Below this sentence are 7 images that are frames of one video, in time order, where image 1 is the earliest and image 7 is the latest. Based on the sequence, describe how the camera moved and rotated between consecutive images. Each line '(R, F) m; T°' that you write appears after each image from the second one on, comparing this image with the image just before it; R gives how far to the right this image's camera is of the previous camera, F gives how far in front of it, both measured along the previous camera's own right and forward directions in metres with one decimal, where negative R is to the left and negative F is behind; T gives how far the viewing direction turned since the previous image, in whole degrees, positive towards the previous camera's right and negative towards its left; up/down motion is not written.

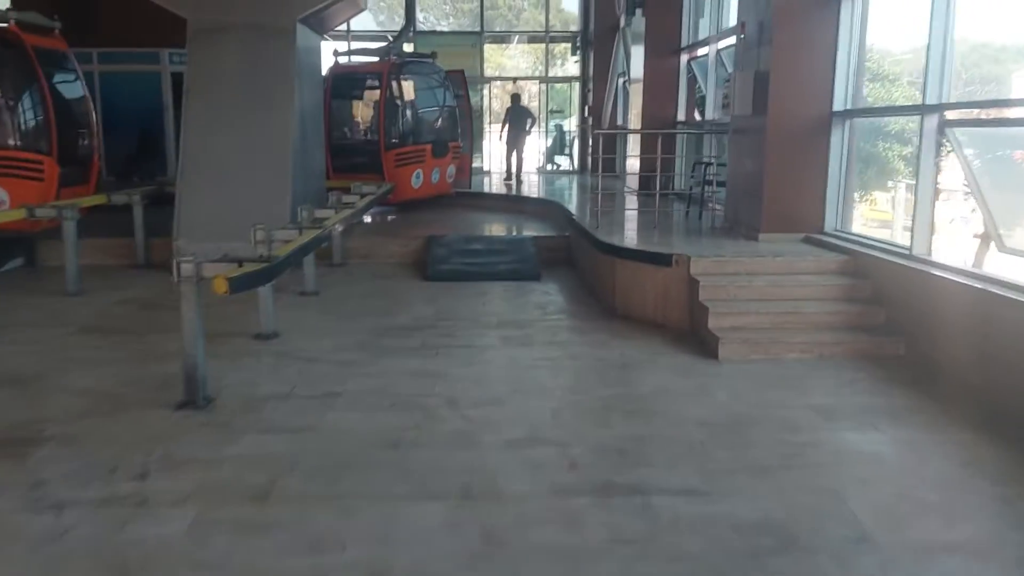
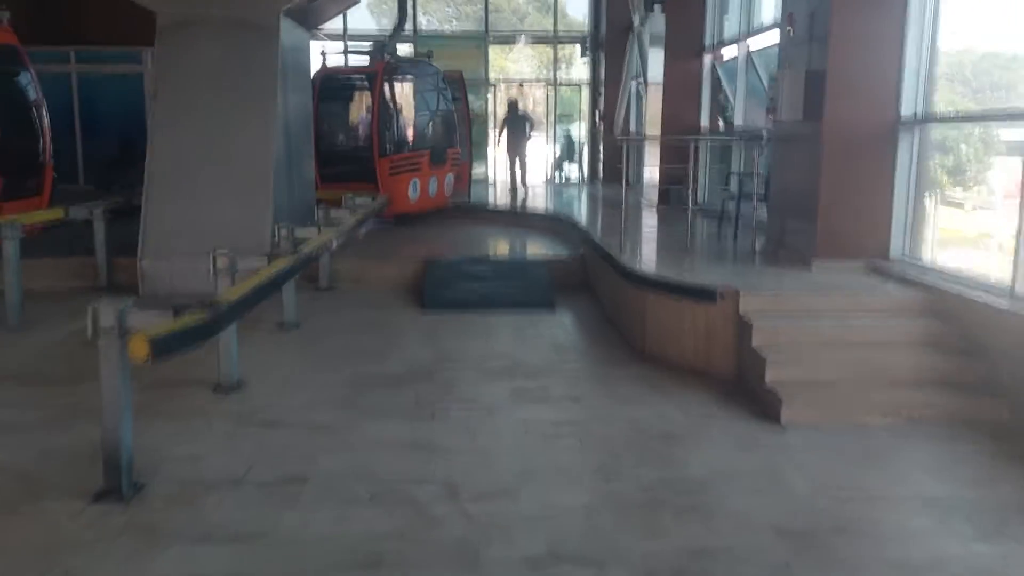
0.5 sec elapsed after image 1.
(-0.1, +0.9) m; 0°
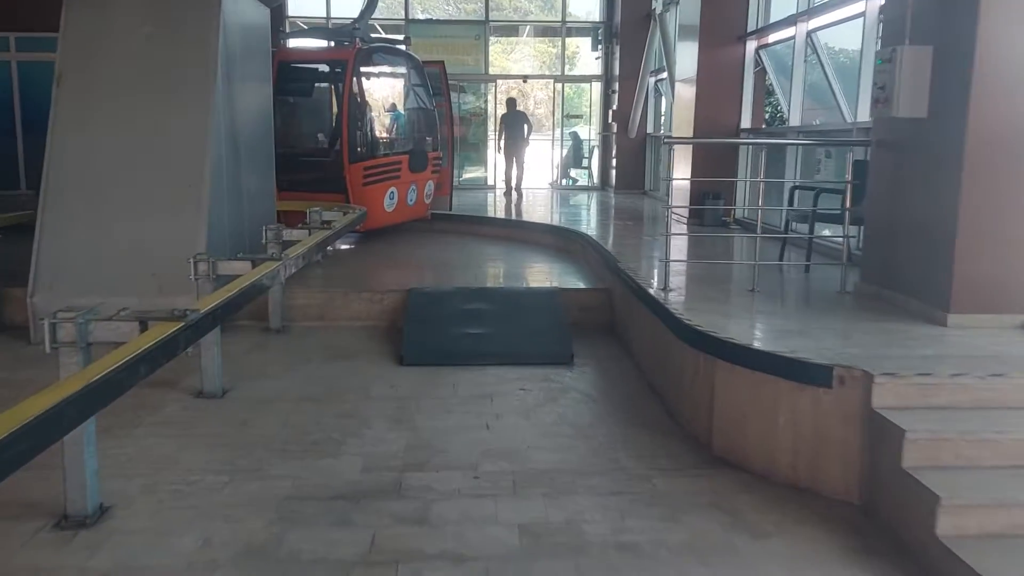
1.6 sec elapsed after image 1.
(0.0, +1.5) m; 0°
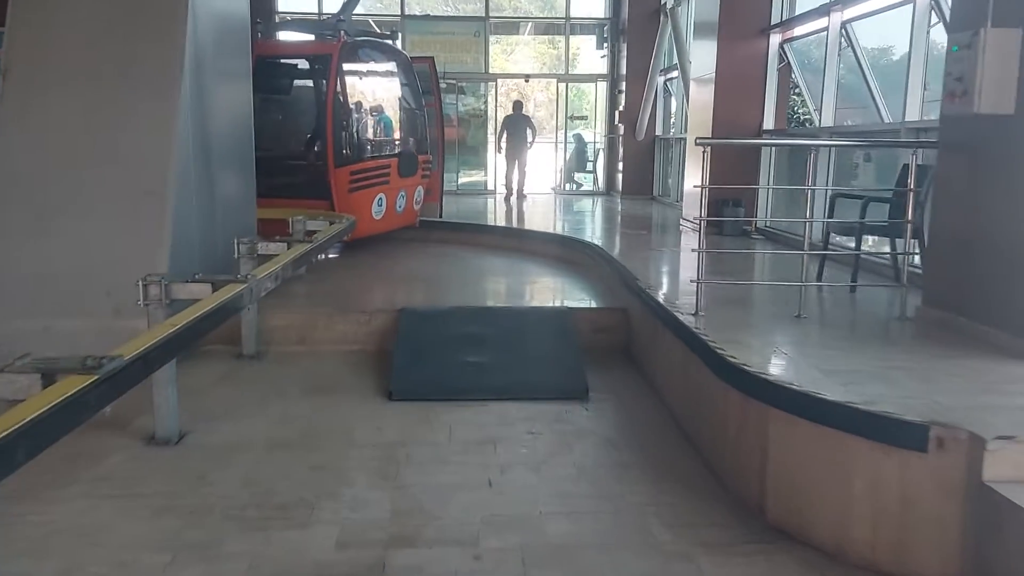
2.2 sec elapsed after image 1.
(0.0, +0.6) m; 0°
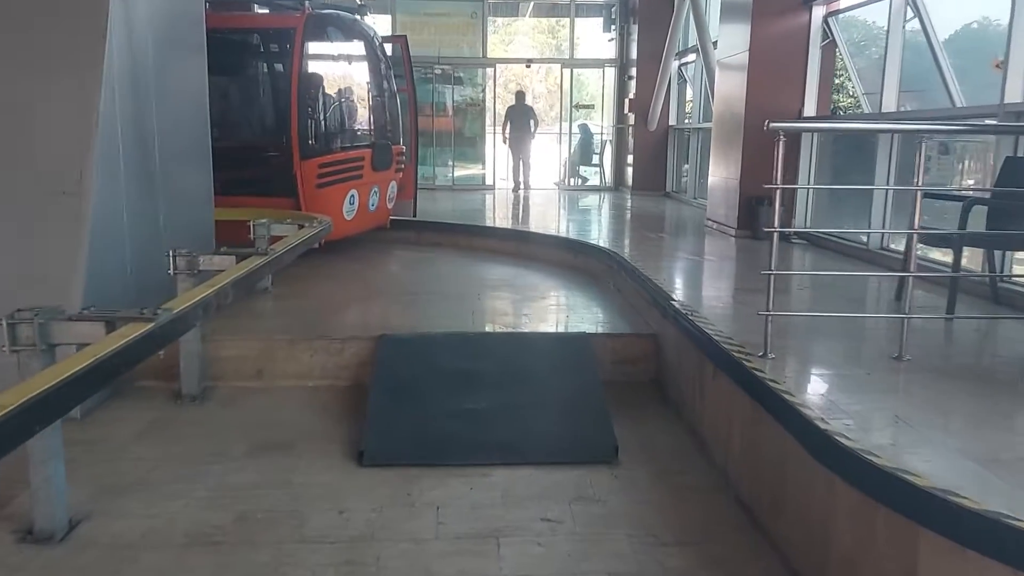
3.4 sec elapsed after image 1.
(0.0, +0.9) m; 0°
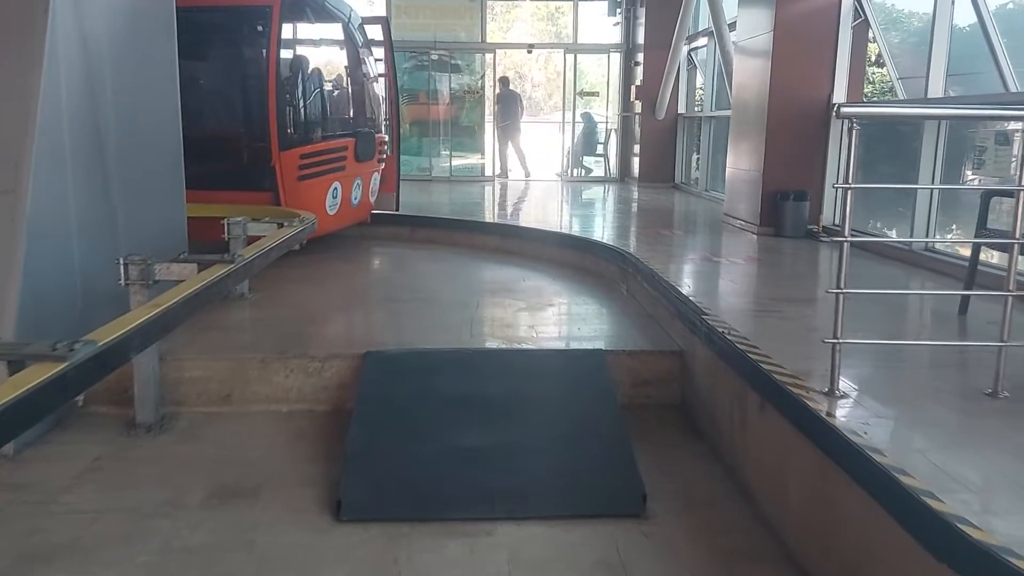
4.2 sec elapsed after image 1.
(0.0, +0.5) m; 0°
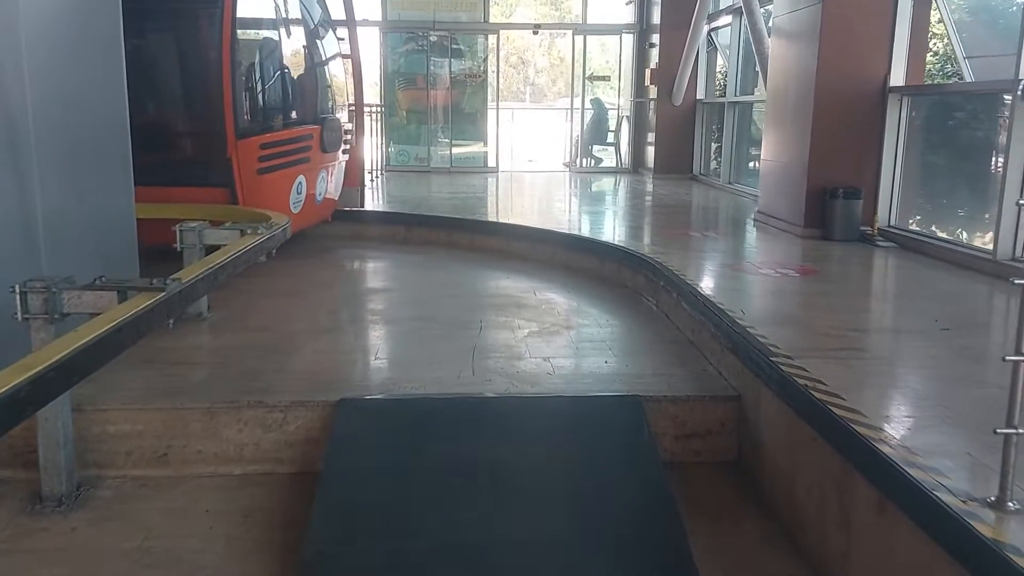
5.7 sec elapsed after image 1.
(0.0, +0.7) m; 0°
